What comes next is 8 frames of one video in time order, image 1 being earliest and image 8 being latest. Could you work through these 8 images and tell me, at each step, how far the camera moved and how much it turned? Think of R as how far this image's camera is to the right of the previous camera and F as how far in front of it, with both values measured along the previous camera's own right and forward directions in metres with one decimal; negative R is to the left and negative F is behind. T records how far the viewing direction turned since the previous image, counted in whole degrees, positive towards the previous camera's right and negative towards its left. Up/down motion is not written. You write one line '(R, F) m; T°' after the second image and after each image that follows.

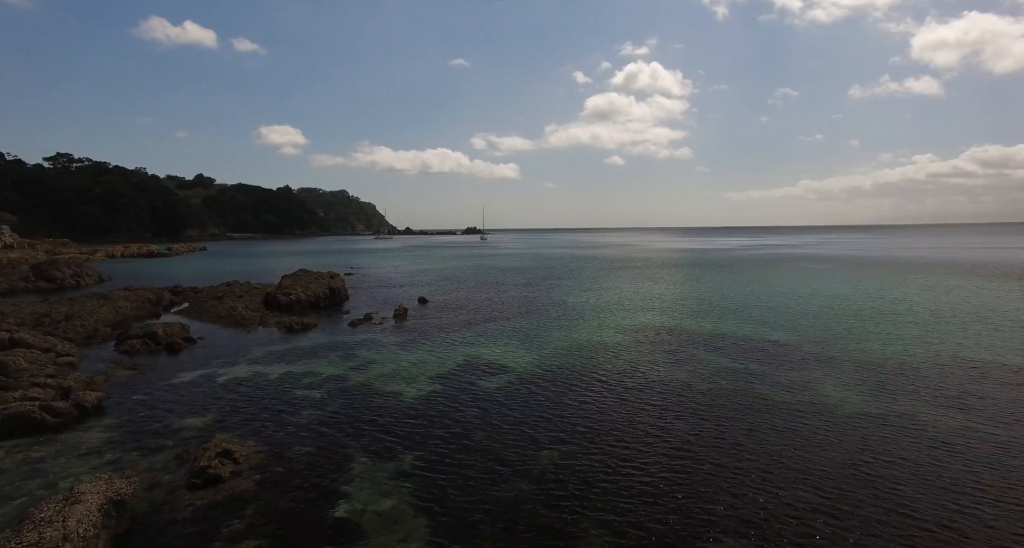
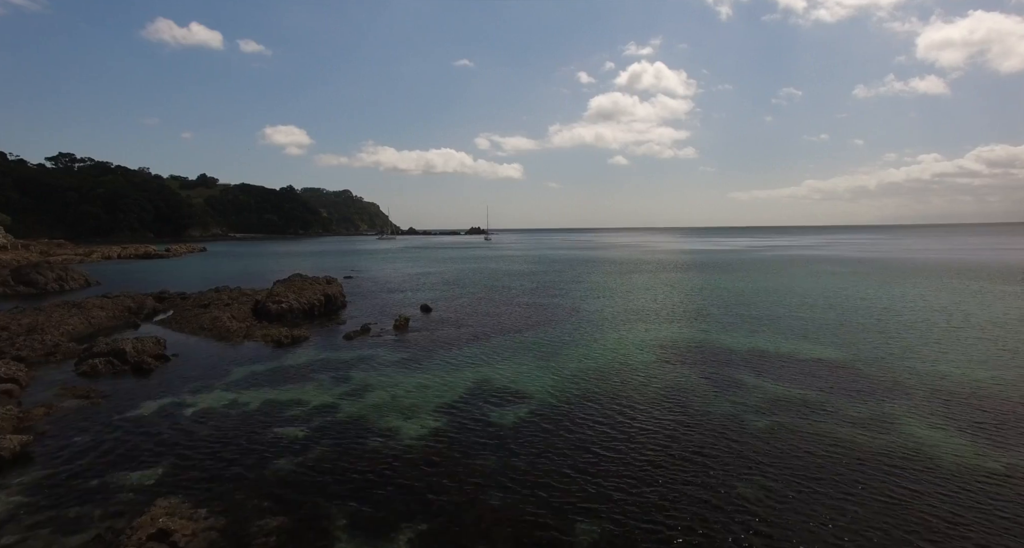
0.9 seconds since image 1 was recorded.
(-0.5, +3.0) m; 0°
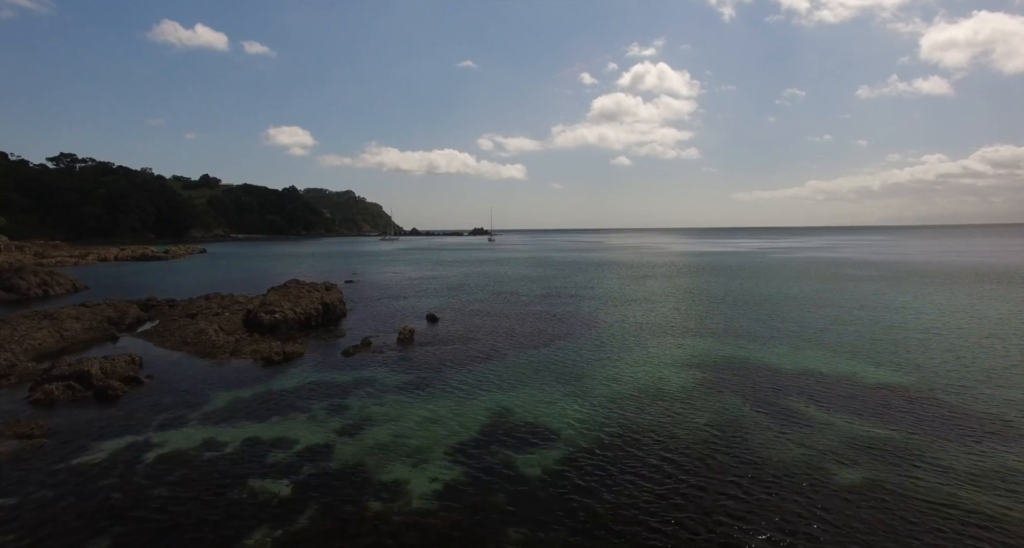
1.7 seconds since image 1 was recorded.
(-0.8, +2.9) m; 0°
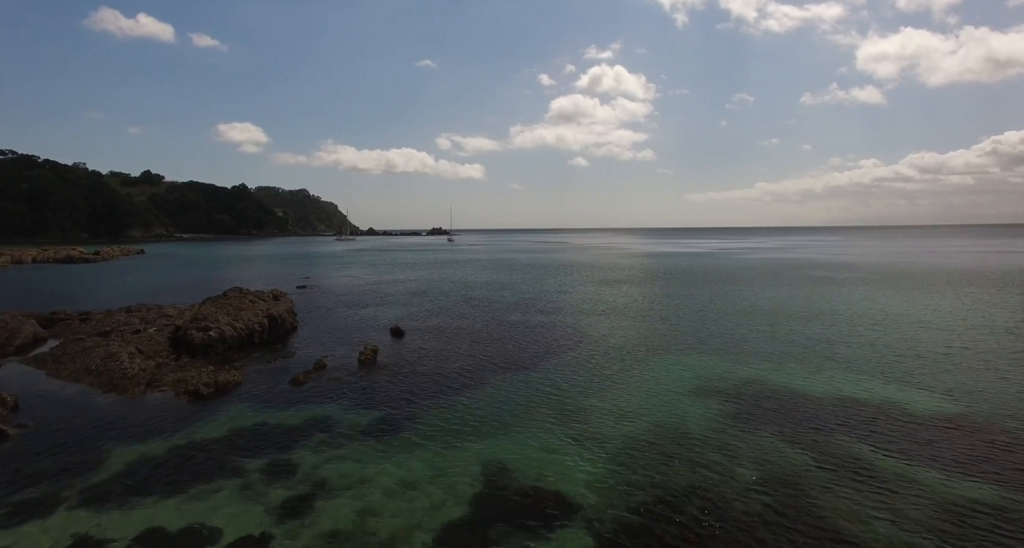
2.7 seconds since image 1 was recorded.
(-1.0, +3.9) m; +5°
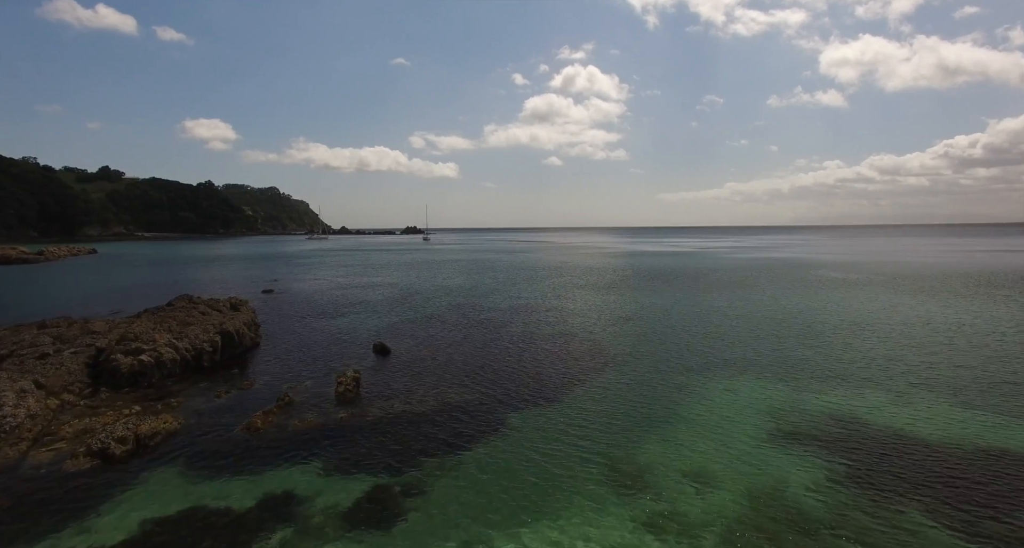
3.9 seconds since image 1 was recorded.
(-1.8, +5.2) m; +3°
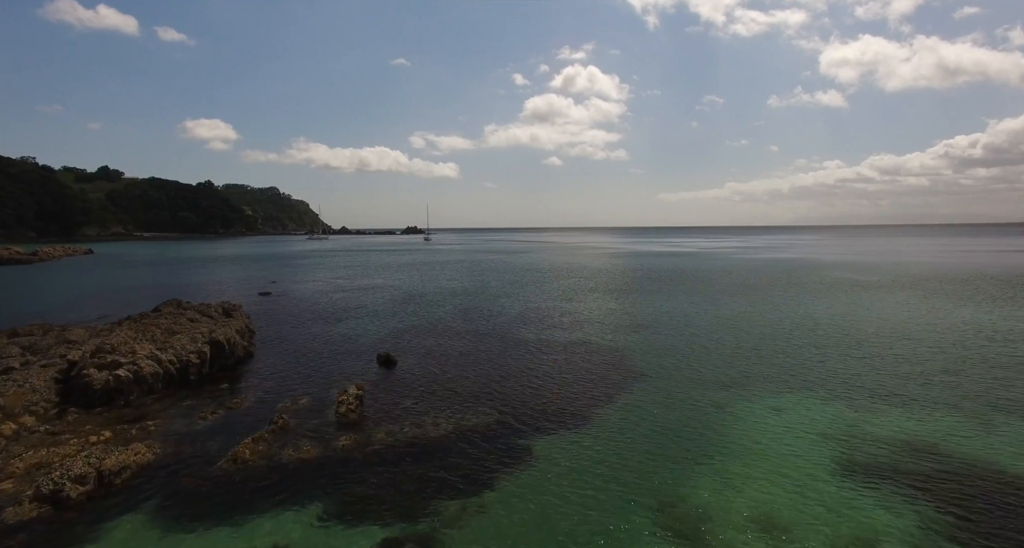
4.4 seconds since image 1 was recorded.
(-0.9, +2.4) m; 0°
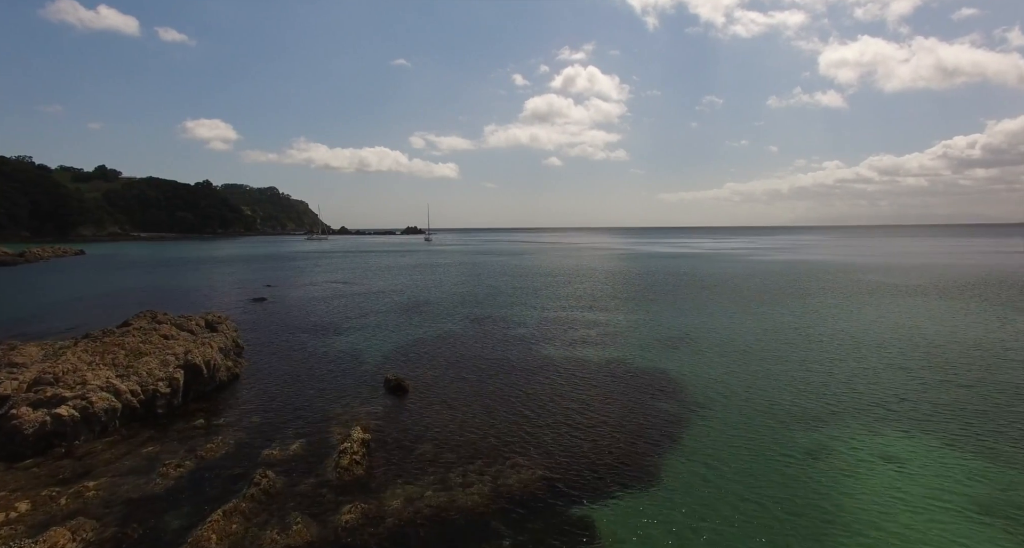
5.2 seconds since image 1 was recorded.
(-1.6, +4.2) m; 0°
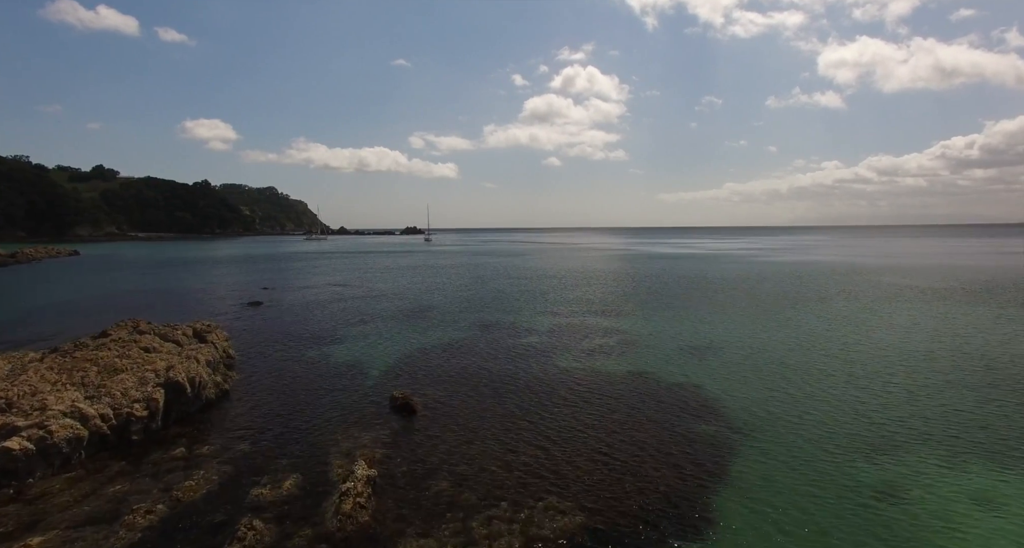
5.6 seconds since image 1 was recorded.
(-0.9, +2.4) m; 0°
